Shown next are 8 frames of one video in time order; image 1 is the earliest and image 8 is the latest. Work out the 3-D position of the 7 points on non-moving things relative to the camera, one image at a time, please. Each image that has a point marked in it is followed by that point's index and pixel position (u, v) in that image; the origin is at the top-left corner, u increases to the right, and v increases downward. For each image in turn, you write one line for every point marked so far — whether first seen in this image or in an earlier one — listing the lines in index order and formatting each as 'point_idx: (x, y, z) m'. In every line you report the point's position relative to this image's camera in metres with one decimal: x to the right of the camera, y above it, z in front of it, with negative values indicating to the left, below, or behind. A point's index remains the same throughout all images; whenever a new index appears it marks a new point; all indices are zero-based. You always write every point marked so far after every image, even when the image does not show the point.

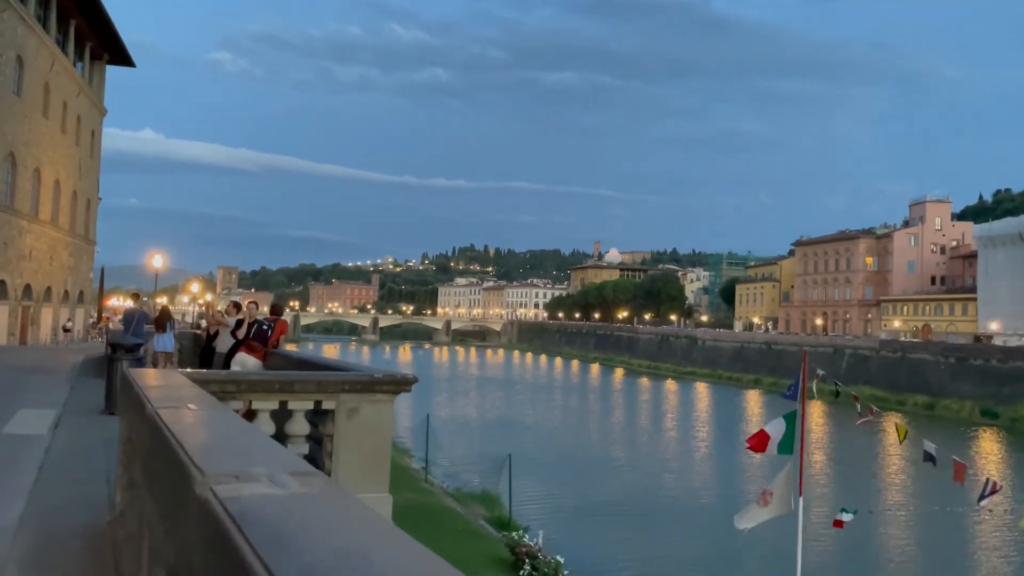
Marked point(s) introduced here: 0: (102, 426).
0: (-5.1, -1.7, +11.2) m
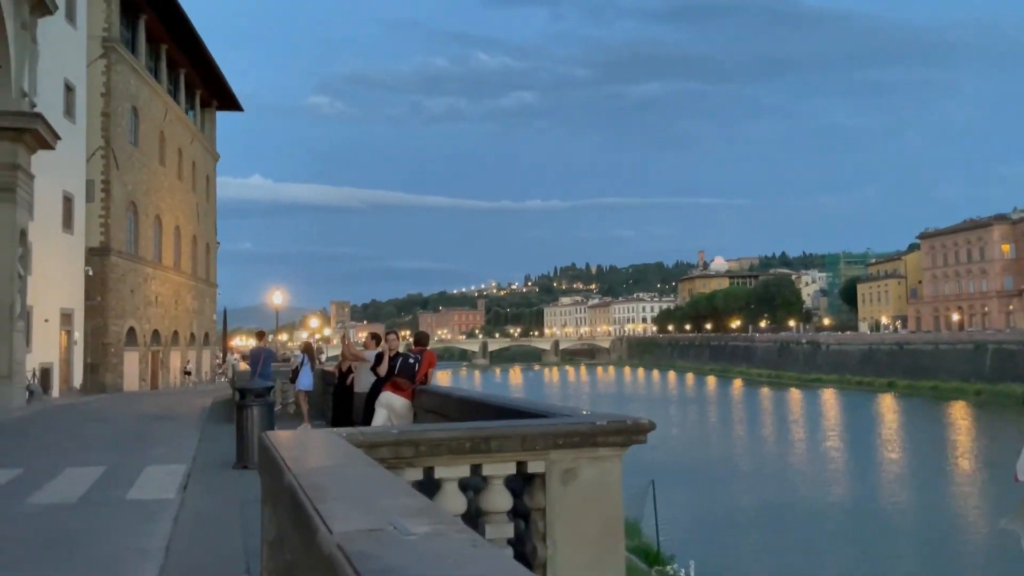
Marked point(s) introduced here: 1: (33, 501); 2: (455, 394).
0: (-3.0, -2.1, +9.9) m
1: (-4.8, -2.2, +9.2) m
2: (-0.5, -1.0, +8.3) m
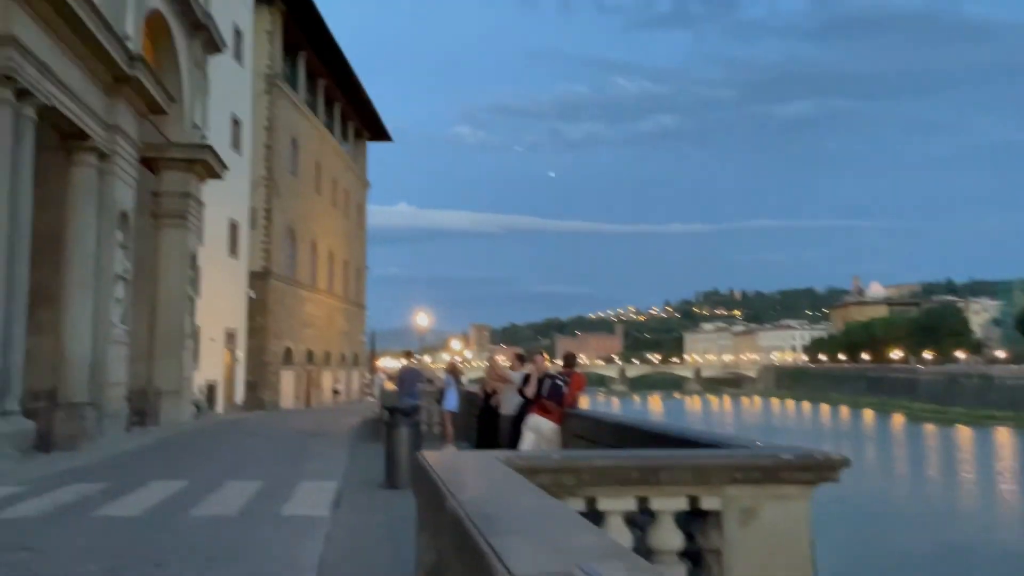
0: (-1.4, -2.4, +10.0) m
1: (-3.3, -2.4, +9.6) m
2: (+0.8, -1.2, +8.0) m
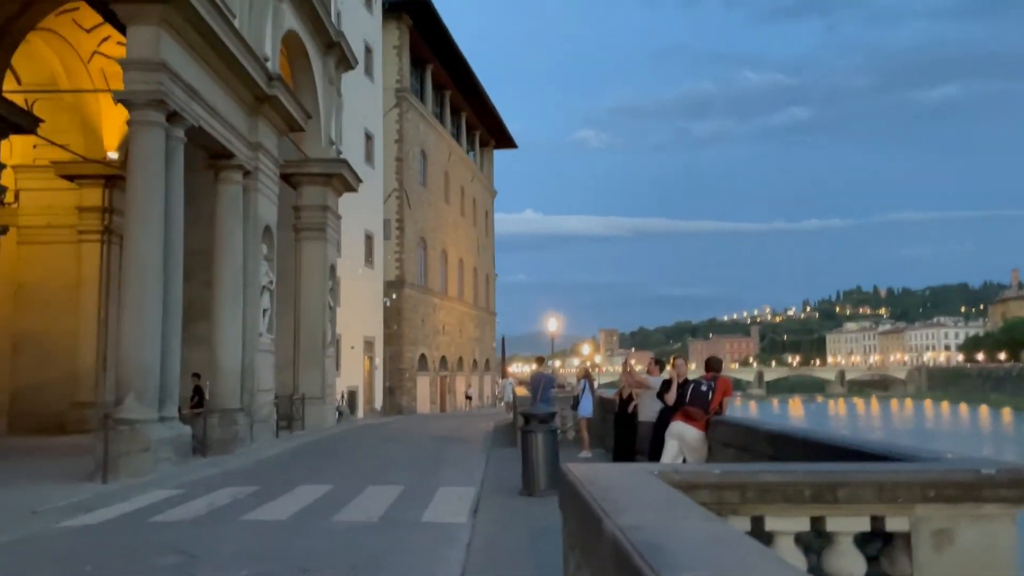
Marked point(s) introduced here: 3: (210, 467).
0: (+0.1, -2.4, +9.9) m
1: (-1.8, -2.5, +9.8) m
2: (+2.0, -1.1, +7.6) m
3: (-5.0, -3.0, +15.3) m
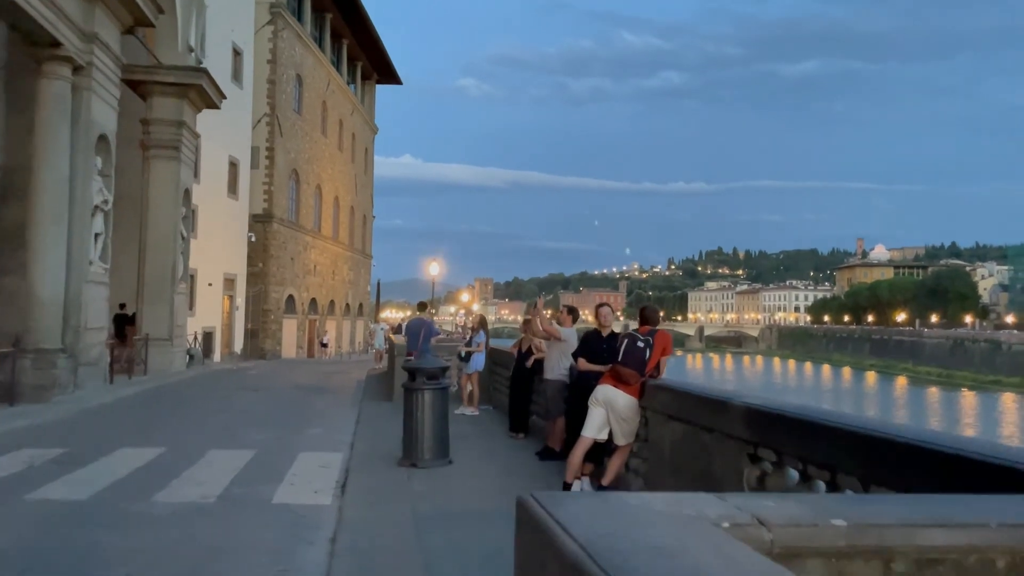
0: (-1.0, -1.7, +8.0) m
1: (-2.9, -1.7, +7.5) m
2: (+1.3, -0.7, +5.9) m
3: (-6.8, -1.8, +12.6) m
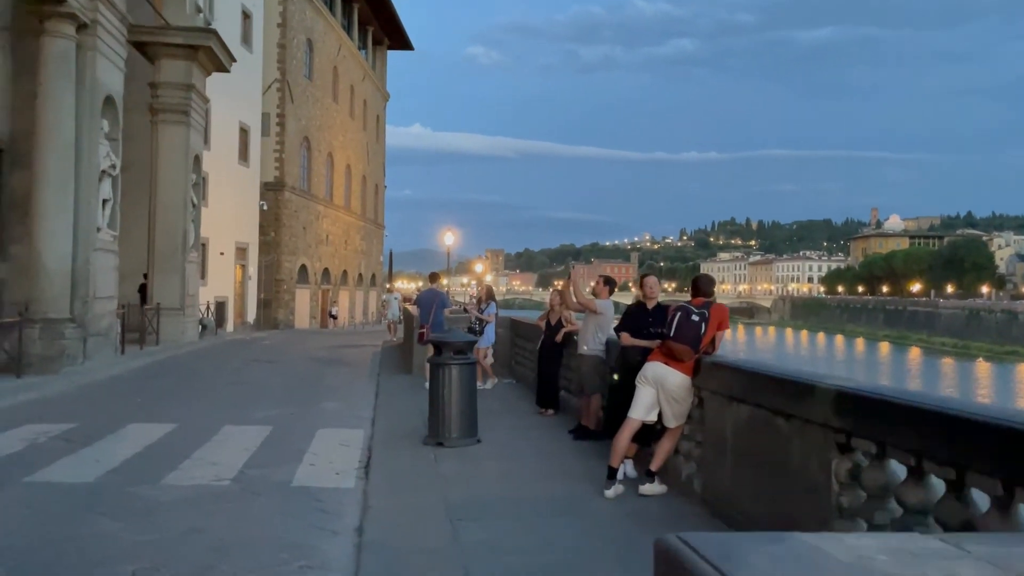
0: (-0.7, -1.5, +7.4) m
1: (-2.6, -1.5, +7.0) m
2: (+1.5, -0.5, +5.3) m
3: (-6.5, -1.4, +12.1) m
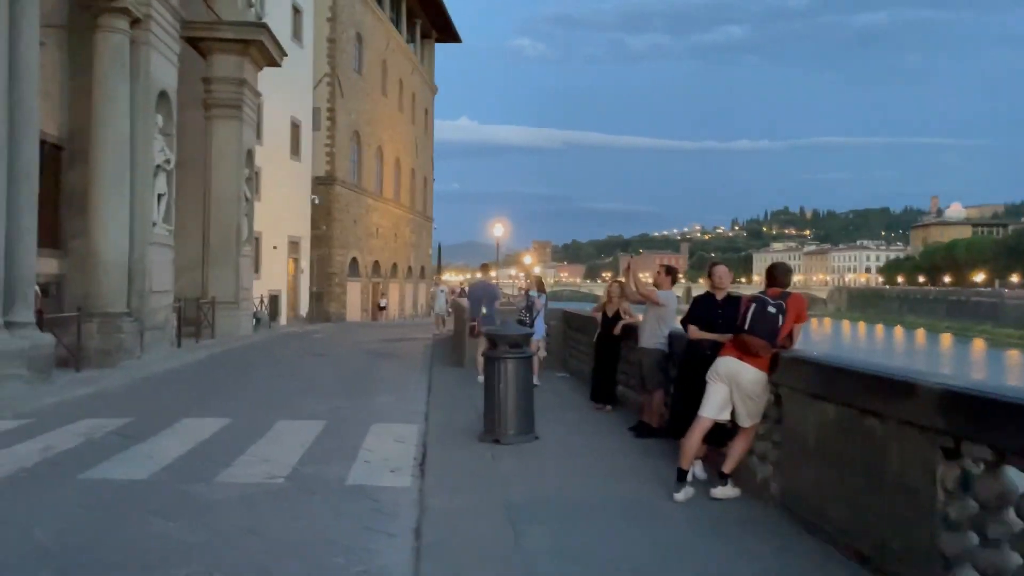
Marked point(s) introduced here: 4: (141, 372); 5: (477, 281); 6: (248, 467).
0: (-0.2, -1.4, +7.2) m
1: (-2.1, -1.4, +6.8) m
2: (+1.9, -0.4, +4.9) m
3: (-5.7, -1.3, +12.1) m
4: (-5.8, -1.3, +14.1) m
5: (-0.4, +0.1, +14.1) m
6: (-2.1, -1.4, +7.3) m
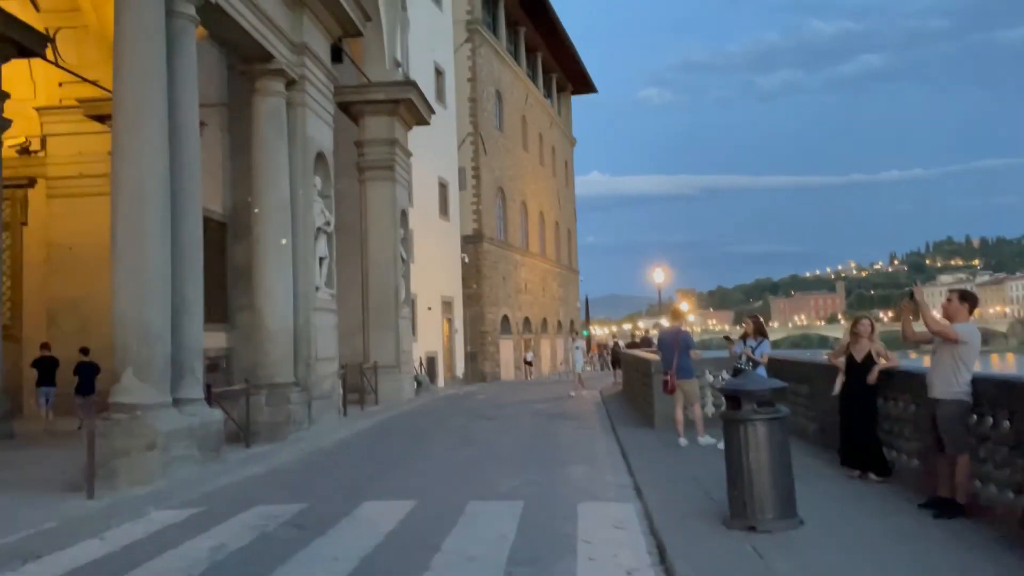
0: (+1.5, -1.7, +5.5) m
1: (-0.5, -1.8, +5.5) m
2: (+3.1, -0.5, +3.0) m
3: (-3.2, -2.2, +11.3) m
4: (-2.9, -2.3, +13.2) m
5: (+2.3, -0.5, +12.4) m
6: (-0.4, -1.8, +5.9) m
